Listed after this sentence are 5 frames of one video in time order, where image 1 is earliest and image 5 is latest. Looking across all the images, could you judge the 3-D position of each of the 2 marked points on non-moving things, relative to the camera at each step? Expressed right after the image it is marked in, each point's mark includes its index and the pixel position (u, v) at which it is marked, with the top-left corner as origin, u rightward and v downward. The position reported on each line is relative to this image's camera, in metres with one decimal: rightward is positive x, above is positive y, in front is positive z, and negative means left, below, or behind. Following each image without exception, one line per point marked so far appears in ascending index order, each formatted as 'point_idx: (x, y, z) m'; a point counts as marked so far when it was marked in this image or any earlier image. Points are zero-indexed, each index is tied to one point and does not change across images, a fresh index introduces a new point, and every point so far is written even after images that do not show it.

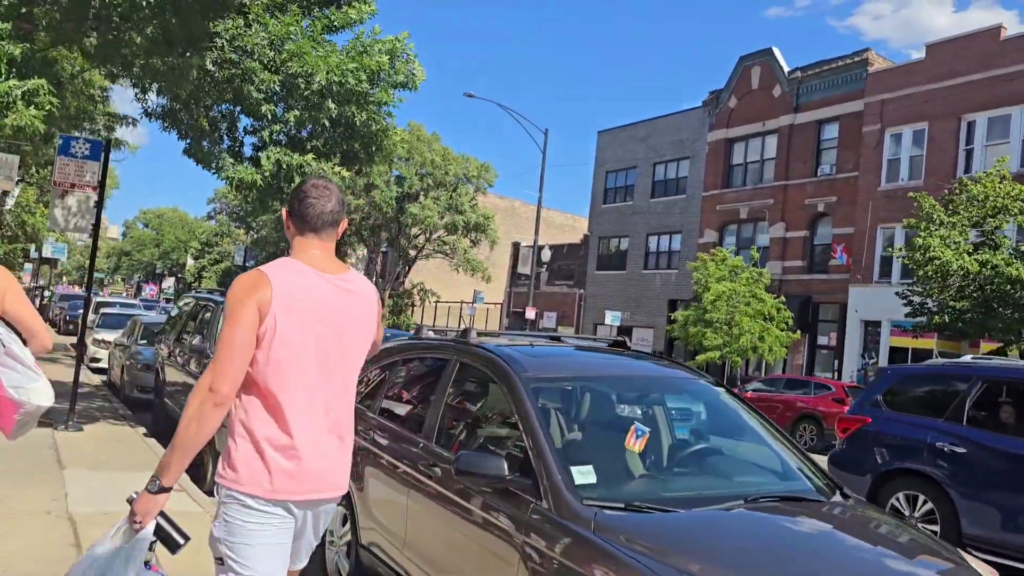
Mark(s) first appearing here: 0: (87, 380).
0: (-8.4, -1.8, +15.9) m
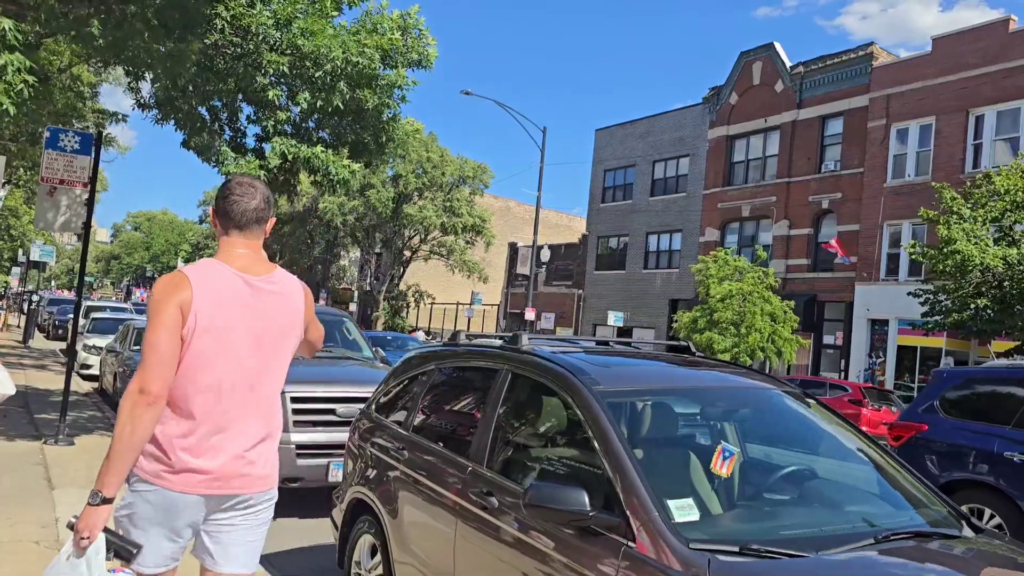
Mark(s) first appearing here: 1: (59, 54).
0: (-8.2, -1.9, +15.2) m
1: (-7.9, +4.0, +13.9) m
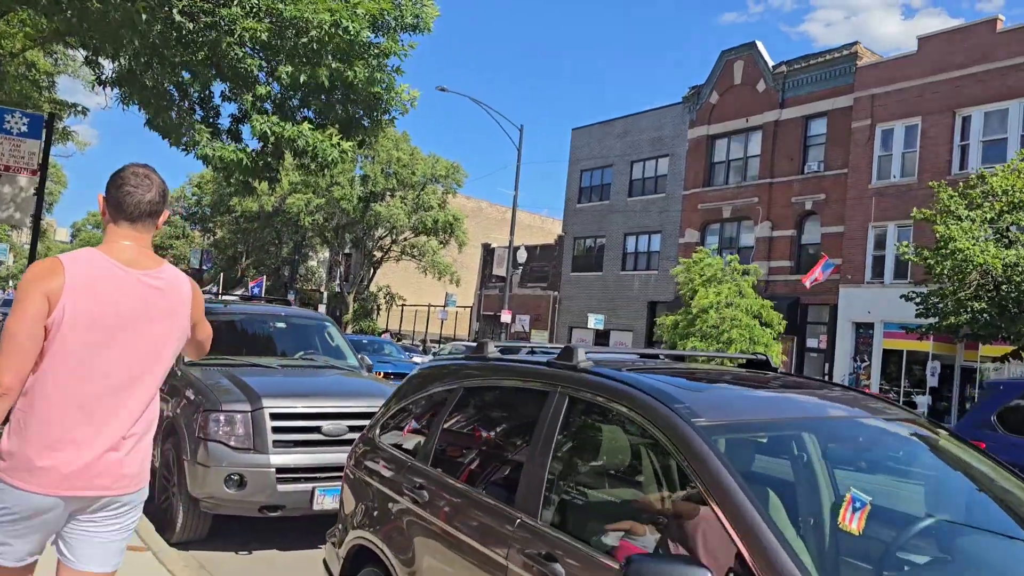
0: (-8.5, -1.9, +14.1) m
1: (-8.0, +4.0, +12.9) m
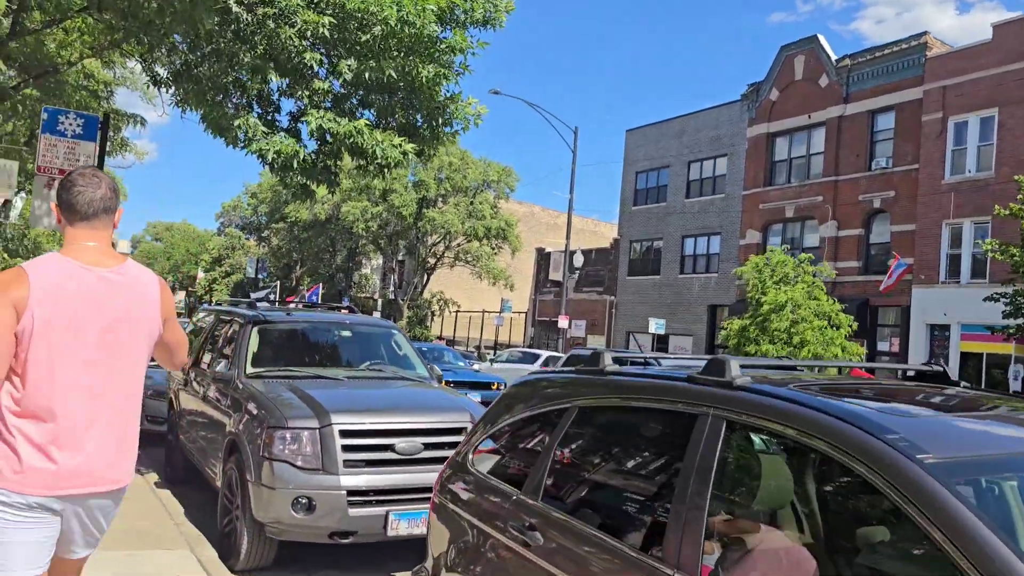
0: (-7.3, -2.1, +14.1) m
1: (-7.1, +3.8, +12.8) m
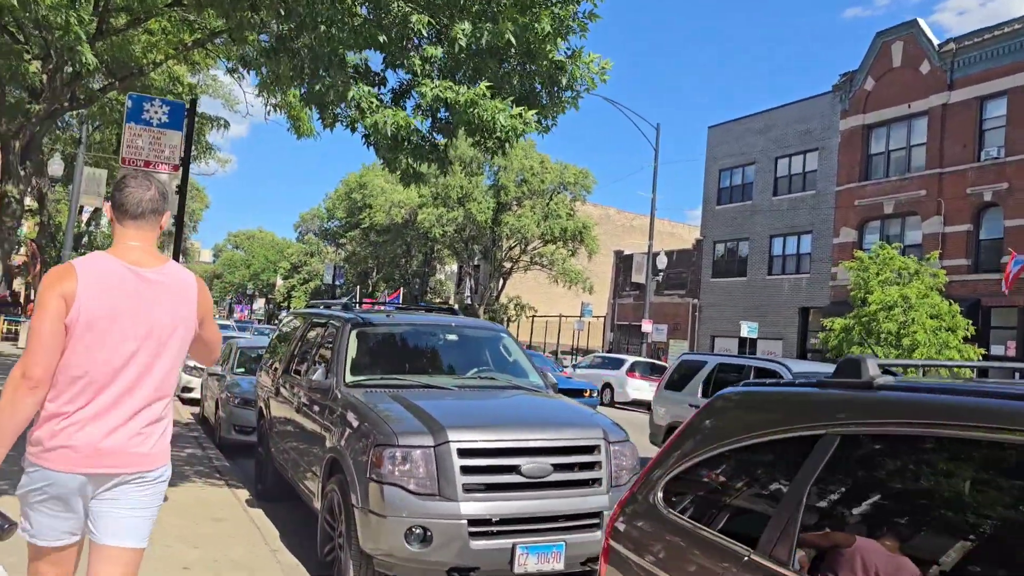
0: (-5.7, -2.2, +13.9) m
1: (-5.6, +3.8, +12.6) m
